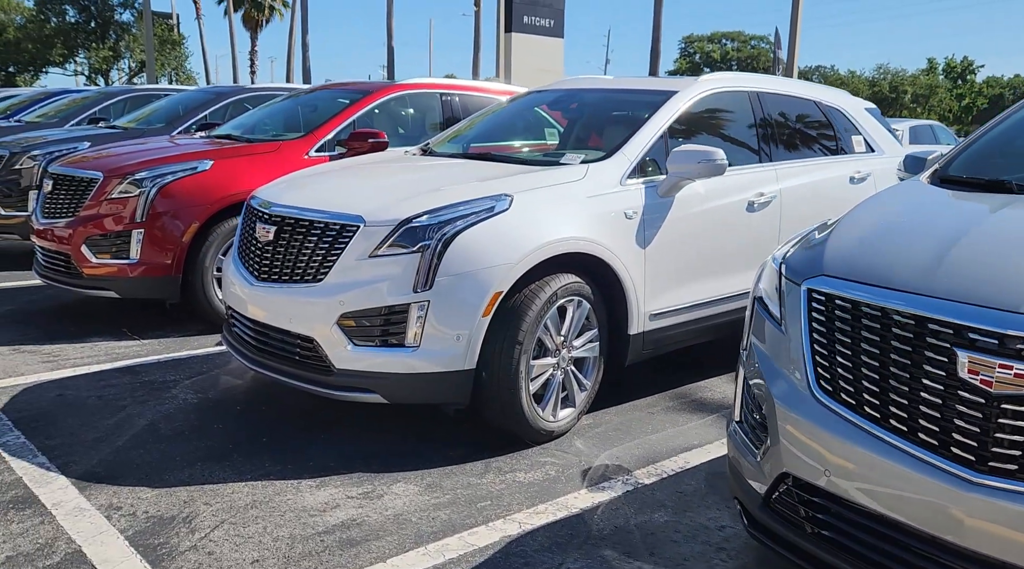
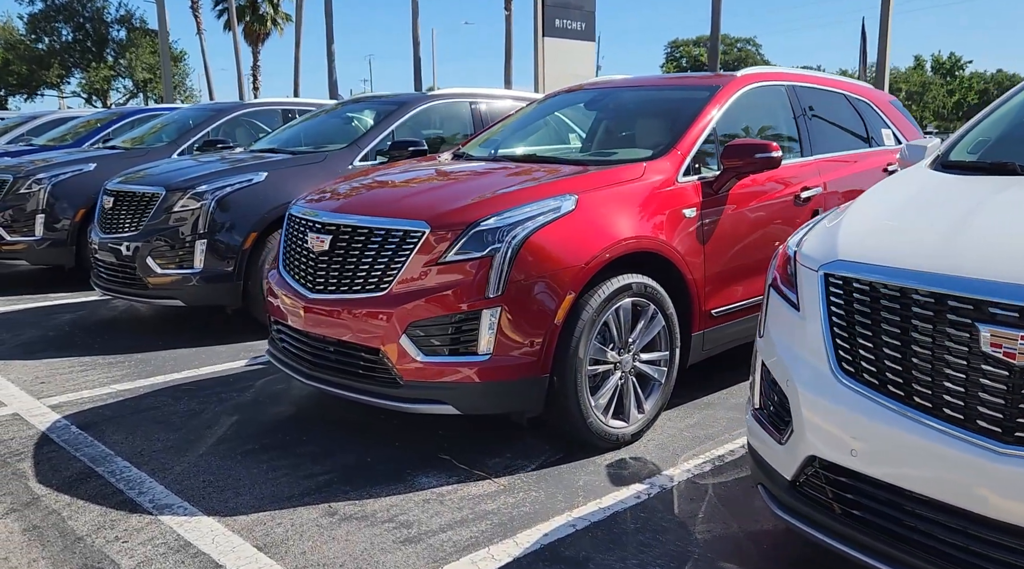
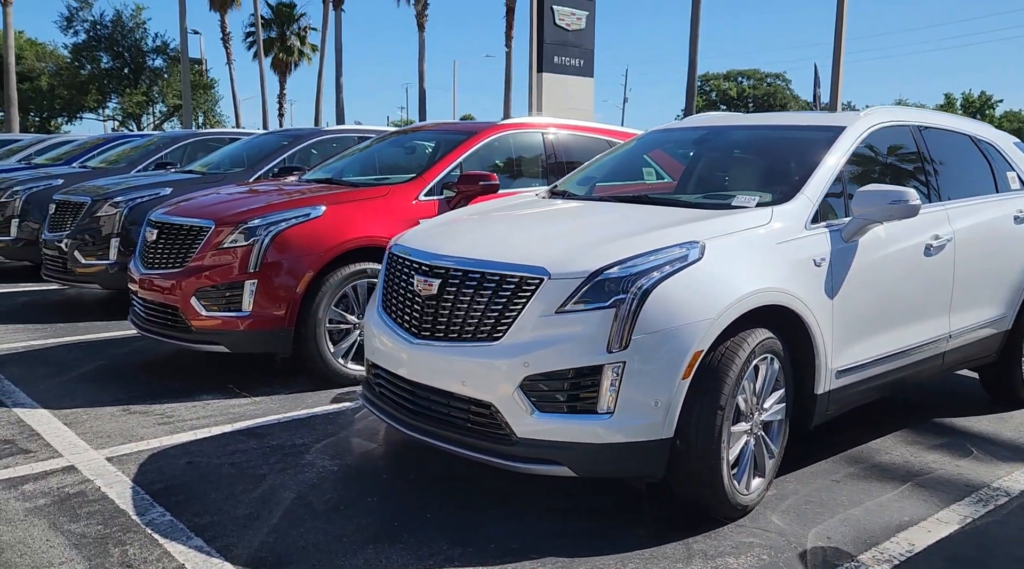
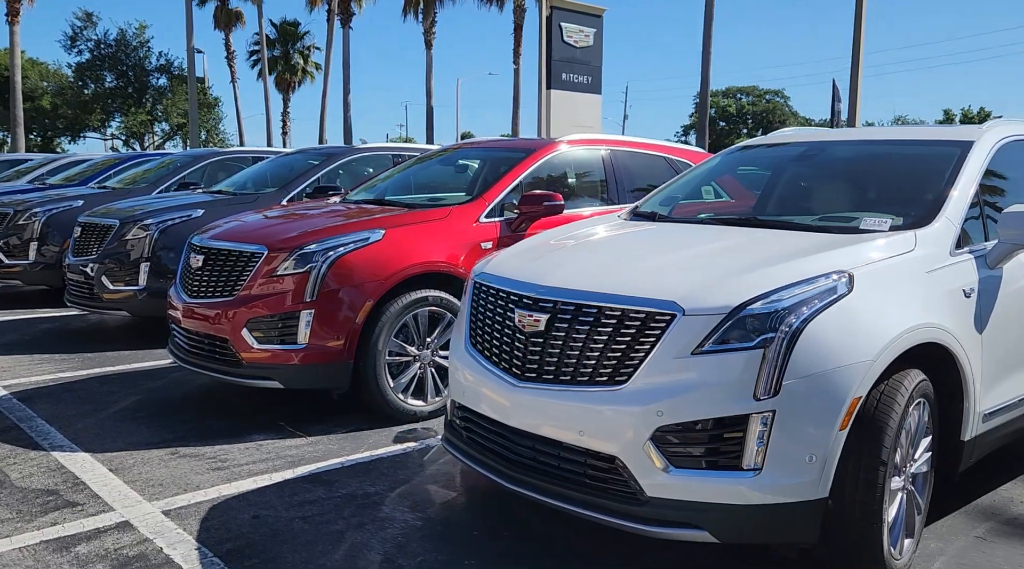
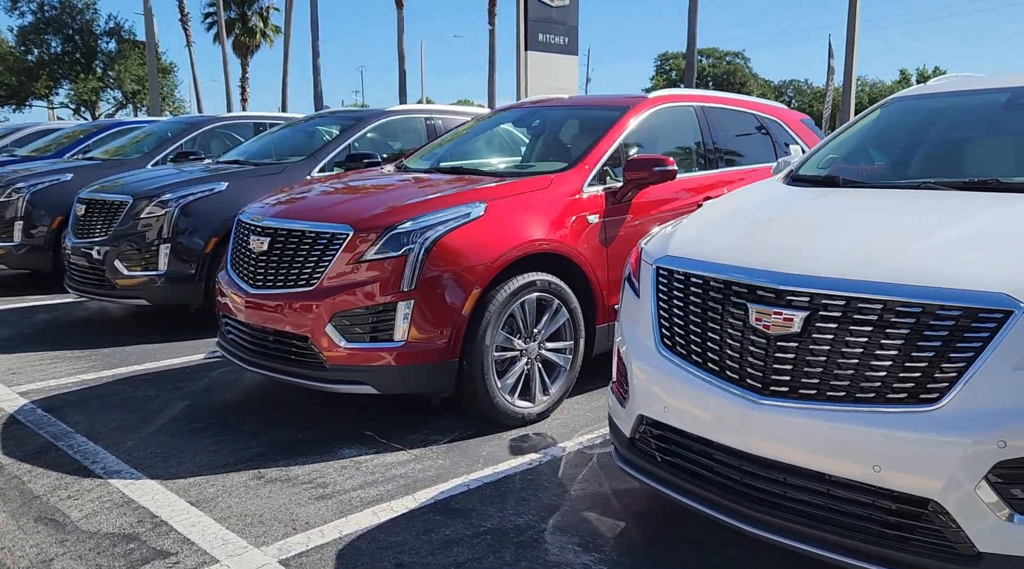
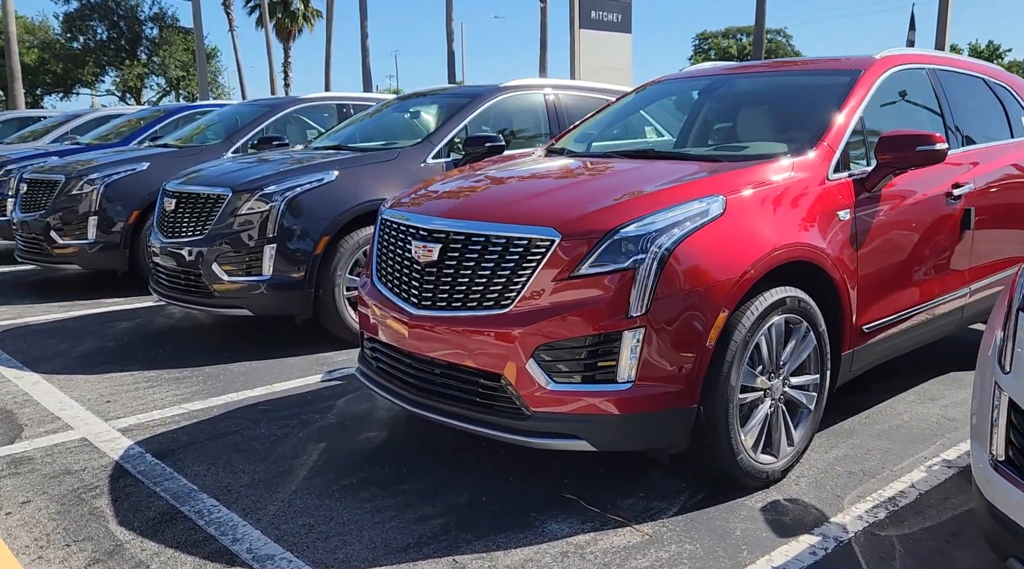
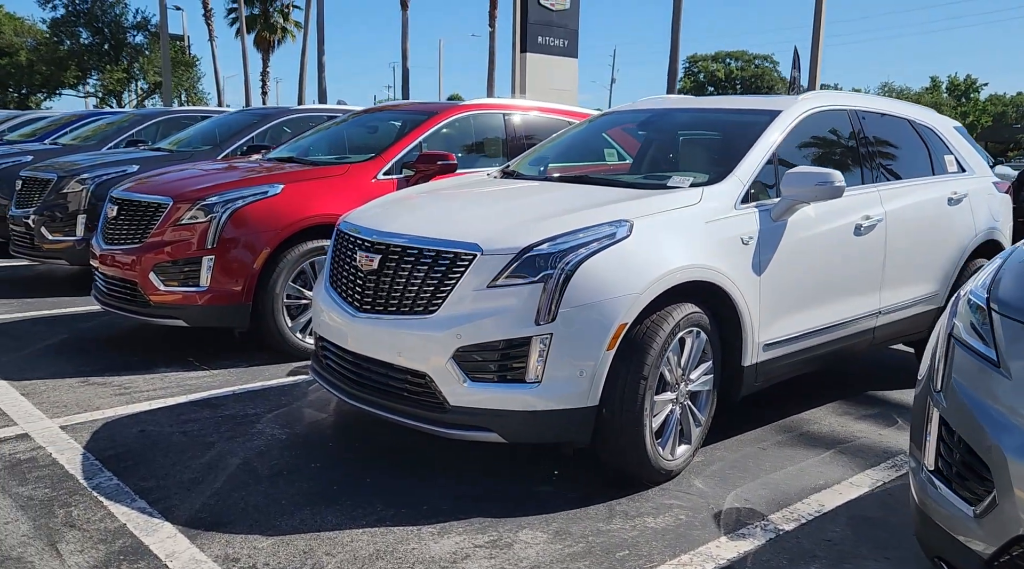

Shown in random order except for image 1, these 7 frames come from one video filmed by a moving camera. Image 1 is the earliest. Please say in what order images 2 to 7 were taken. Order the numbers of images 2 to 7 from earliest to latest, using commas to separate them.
7, 3, 4, 5, 2, 6
